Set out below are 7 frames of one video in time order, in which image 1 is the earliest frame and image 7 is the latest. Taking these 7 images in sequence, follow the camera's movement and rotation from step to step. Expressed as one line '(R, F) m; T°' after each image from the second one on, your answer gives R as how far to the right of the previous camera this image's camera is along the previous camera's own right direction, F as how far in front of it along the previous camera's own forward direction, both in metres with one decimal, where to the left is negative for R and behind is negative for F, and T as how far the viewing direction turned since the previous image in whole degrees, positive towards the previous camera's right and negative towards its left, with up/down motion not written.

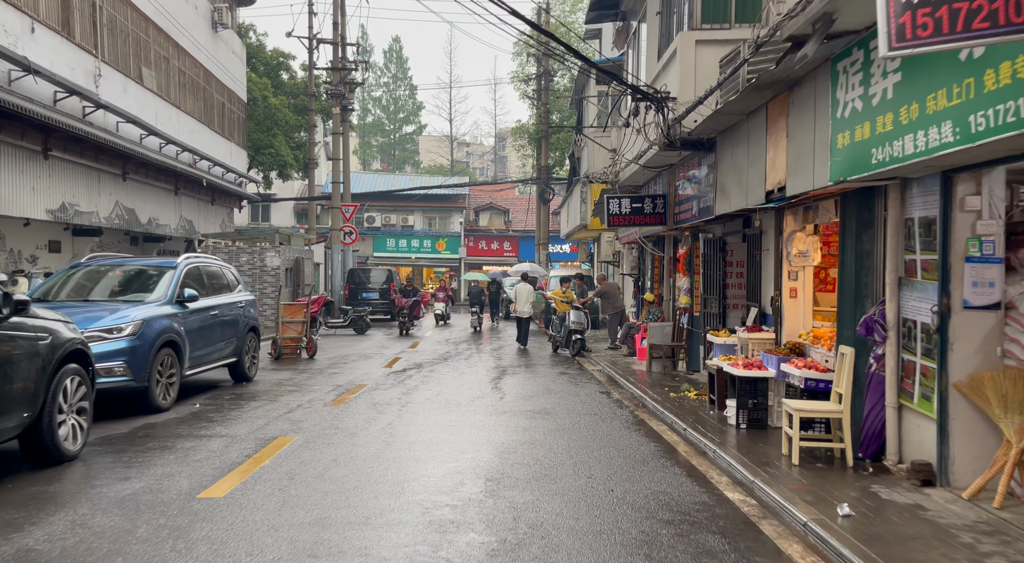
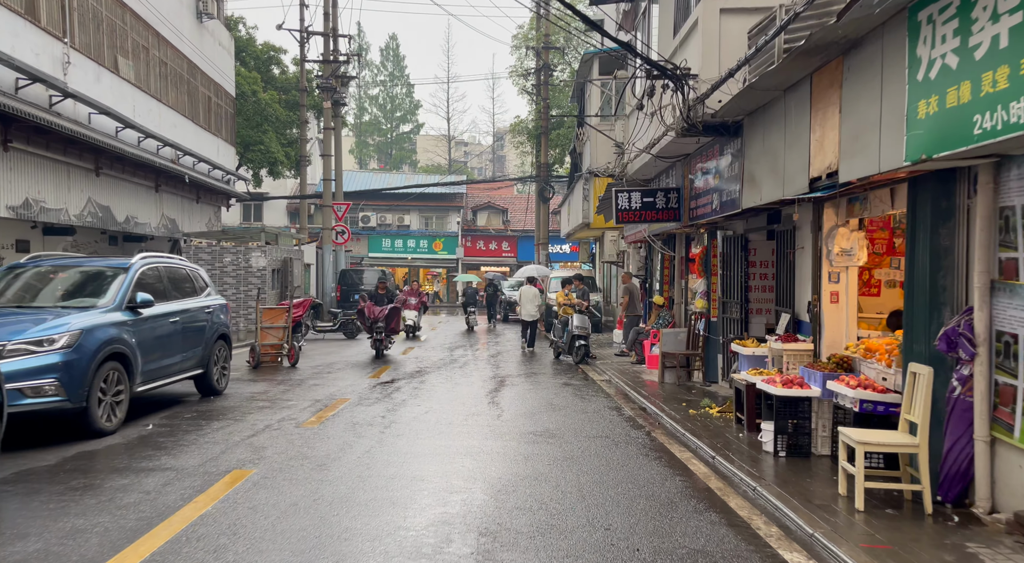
(0.0, +1.3) m; 0°
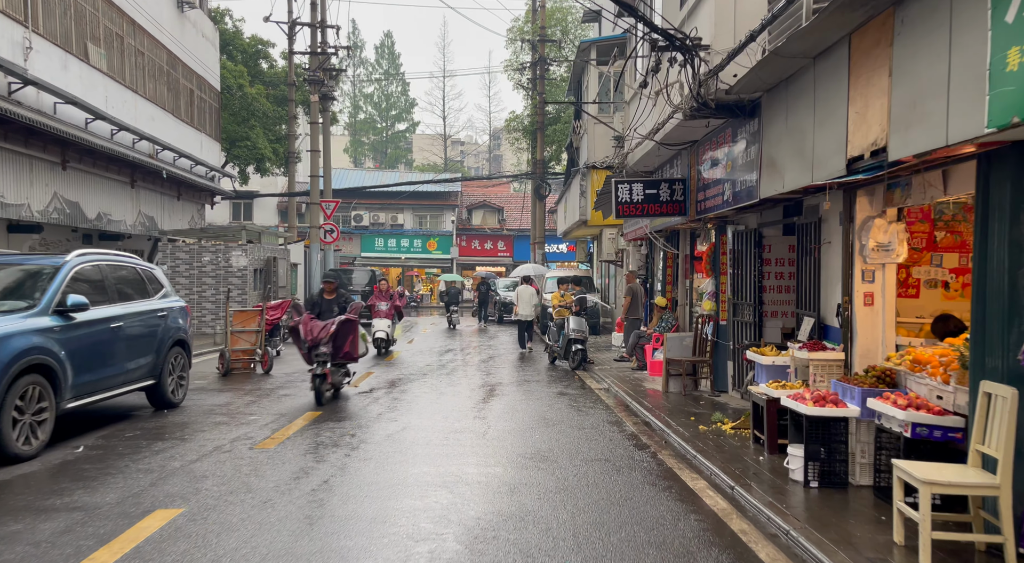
(+0.1, +1.1) m; 0°
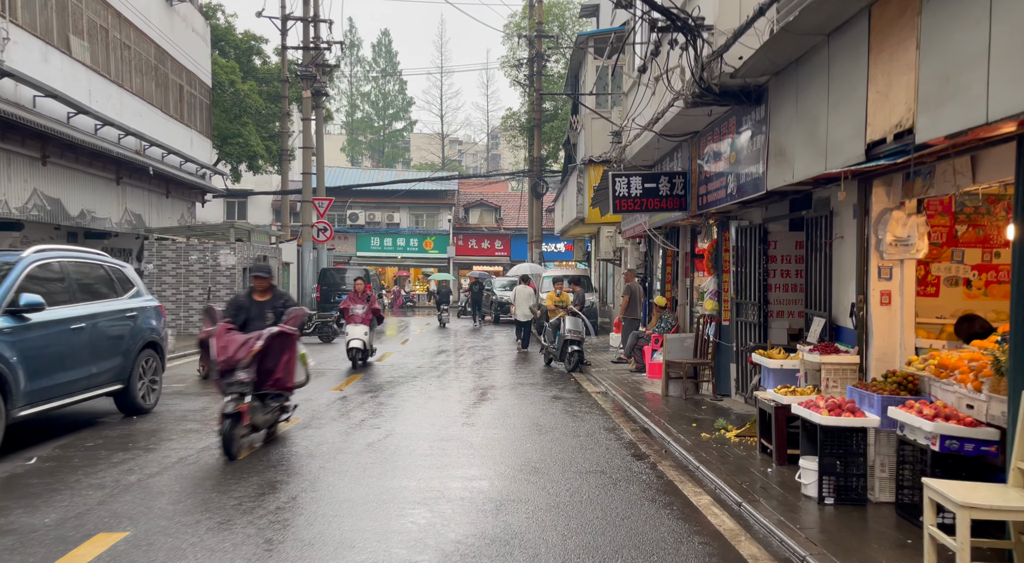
(+0.1, +0.6) m; 0°
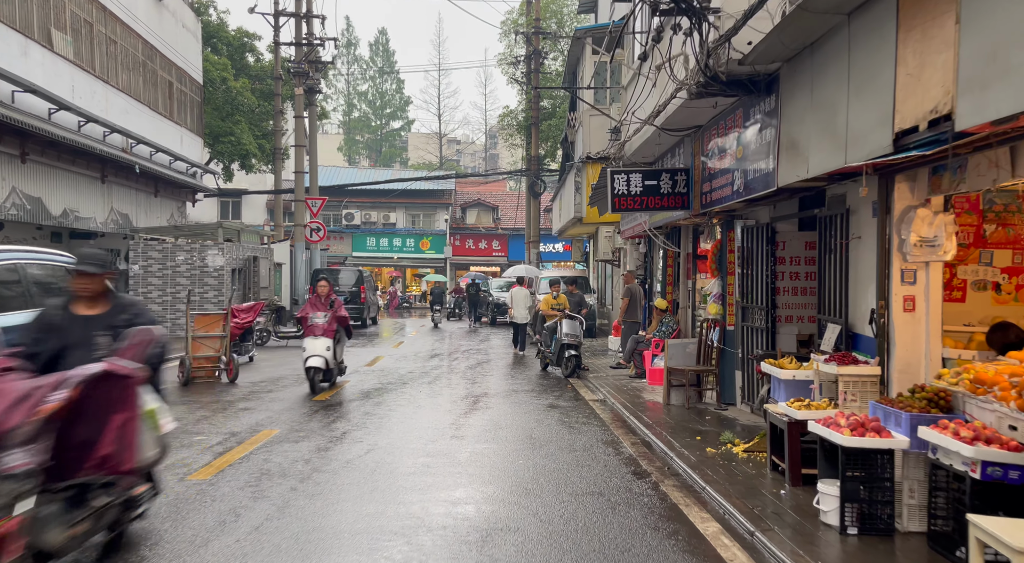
(+0.1, +0.6) m; 0°
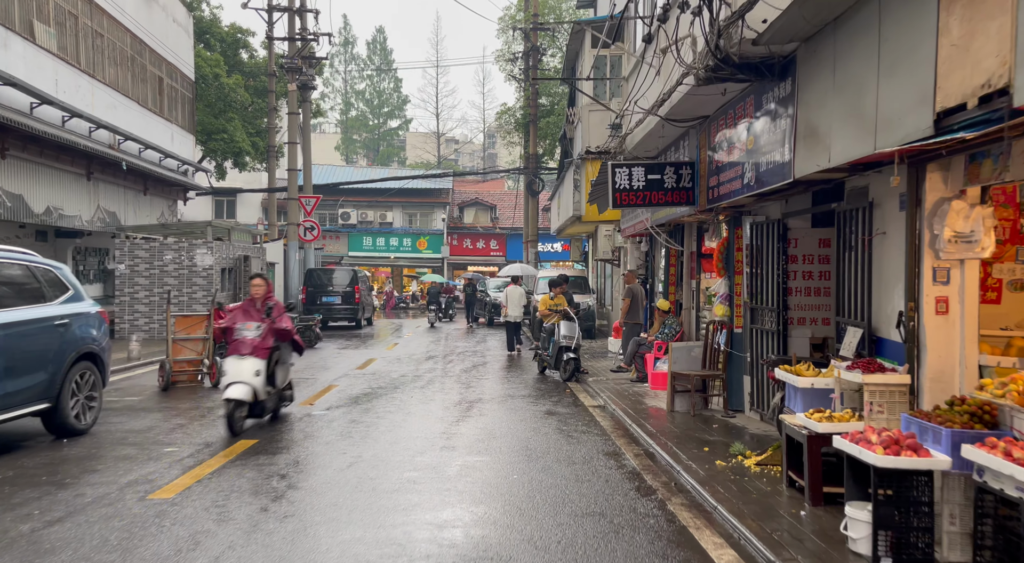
(0.0, +0.6) m; 0°
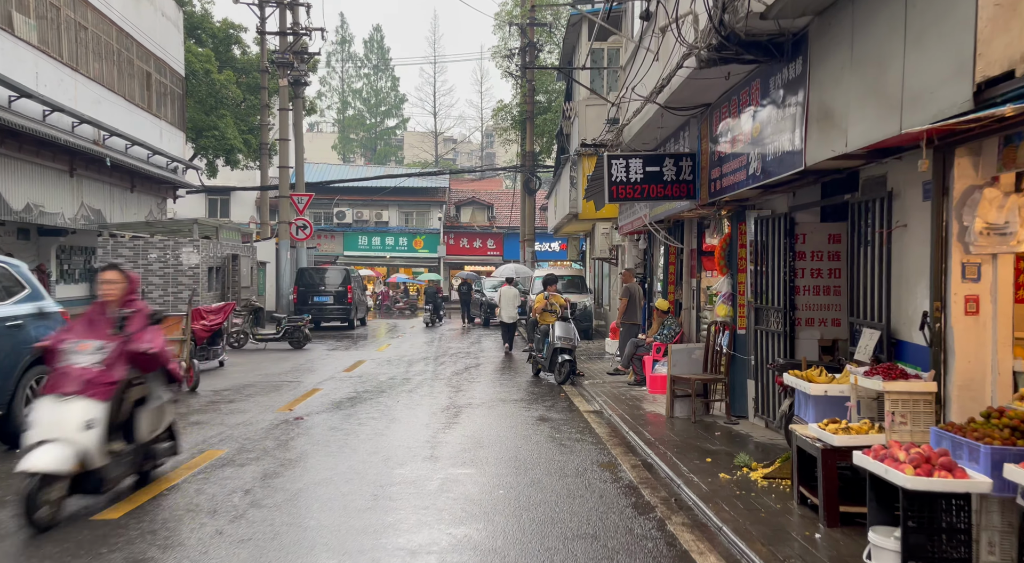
(+0.1, +0.6) m; 0°
